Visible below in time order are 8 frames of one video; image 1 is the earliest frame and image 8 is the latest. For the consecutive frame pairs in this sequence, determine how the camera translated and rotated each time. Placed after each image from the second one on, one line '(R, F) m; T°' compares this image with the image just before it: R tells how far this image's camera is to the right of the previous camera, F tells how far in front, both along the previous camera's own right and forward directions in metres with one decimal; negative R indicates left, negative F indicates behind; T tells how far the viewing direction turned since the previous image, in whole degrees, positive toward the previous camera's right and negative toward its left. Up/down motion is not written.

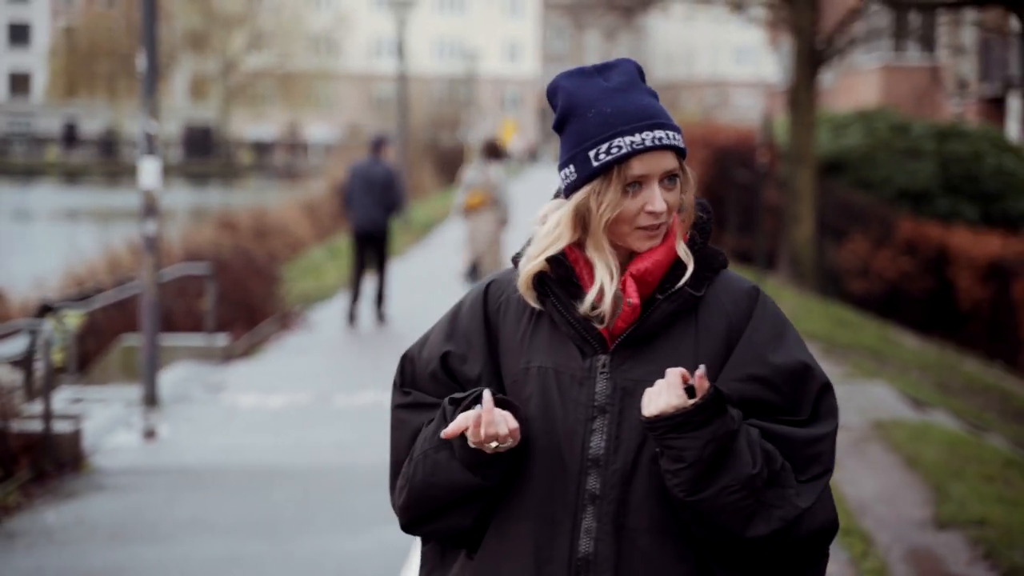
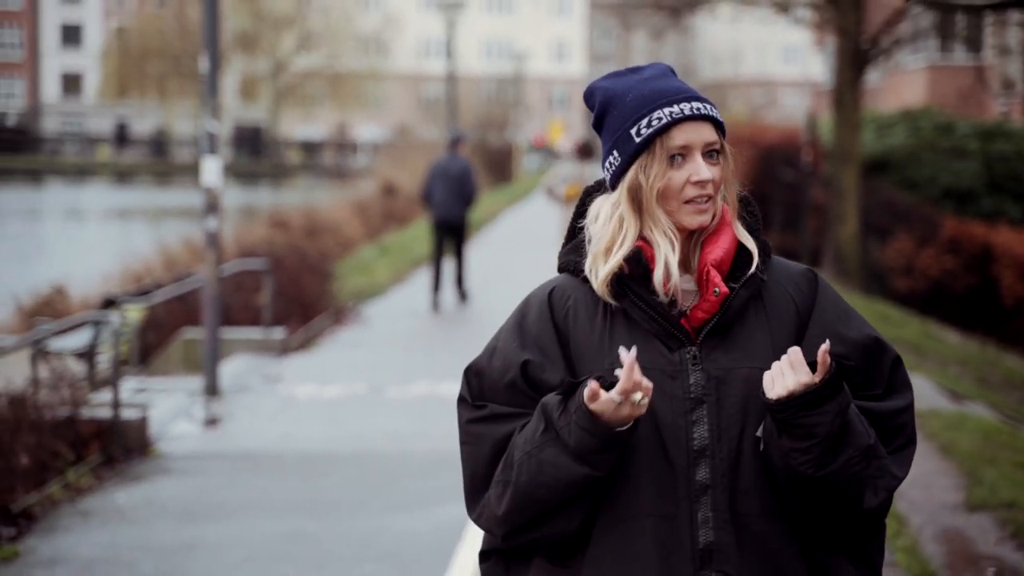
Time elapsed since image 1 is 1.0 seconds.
(0.0, -0.3) m; -2°
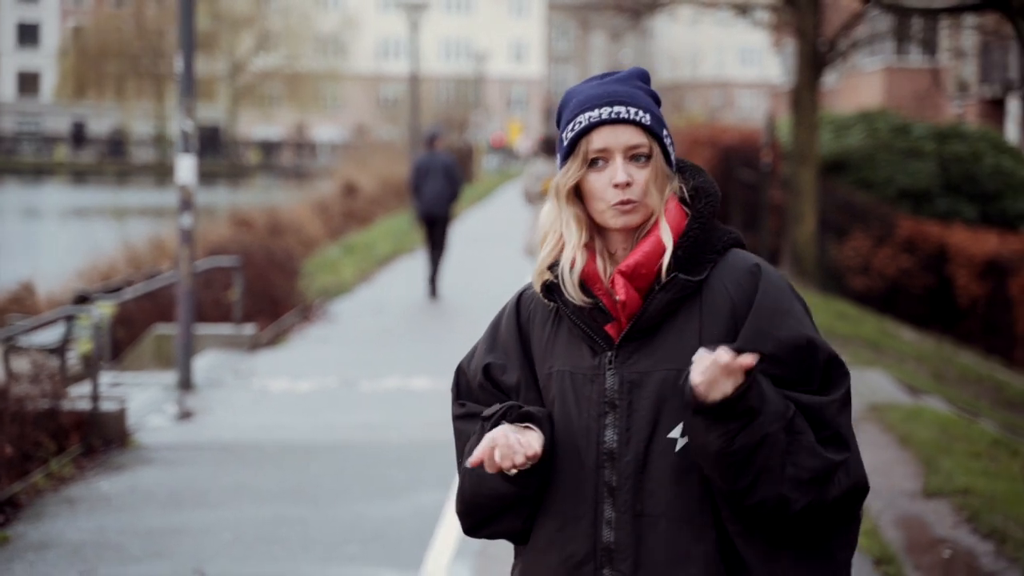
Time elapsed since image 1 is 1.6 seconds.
(-0.1, -0.2) m; +2°
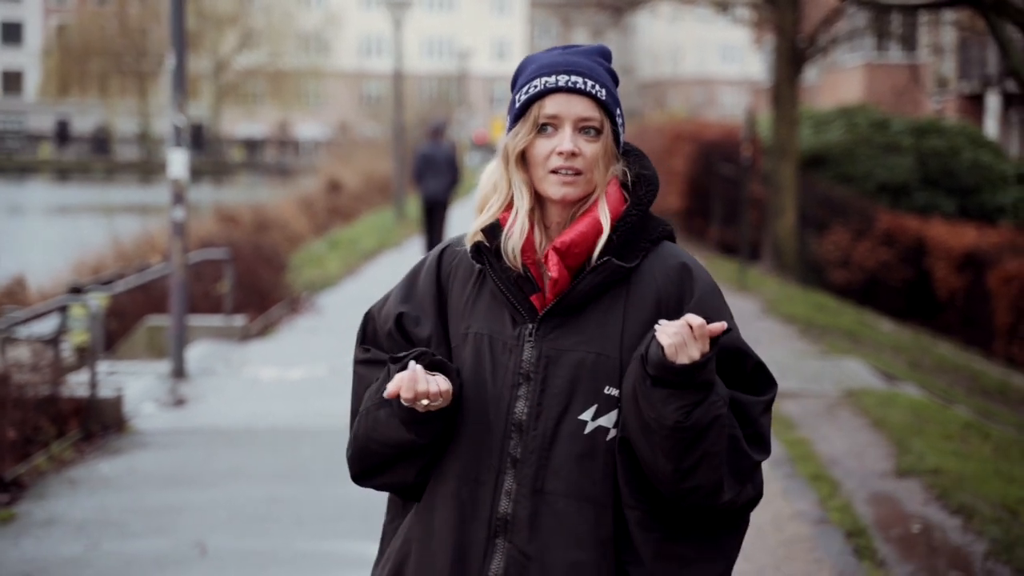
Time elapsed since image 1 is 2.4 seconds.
(0.0, -0.3) m; +1°
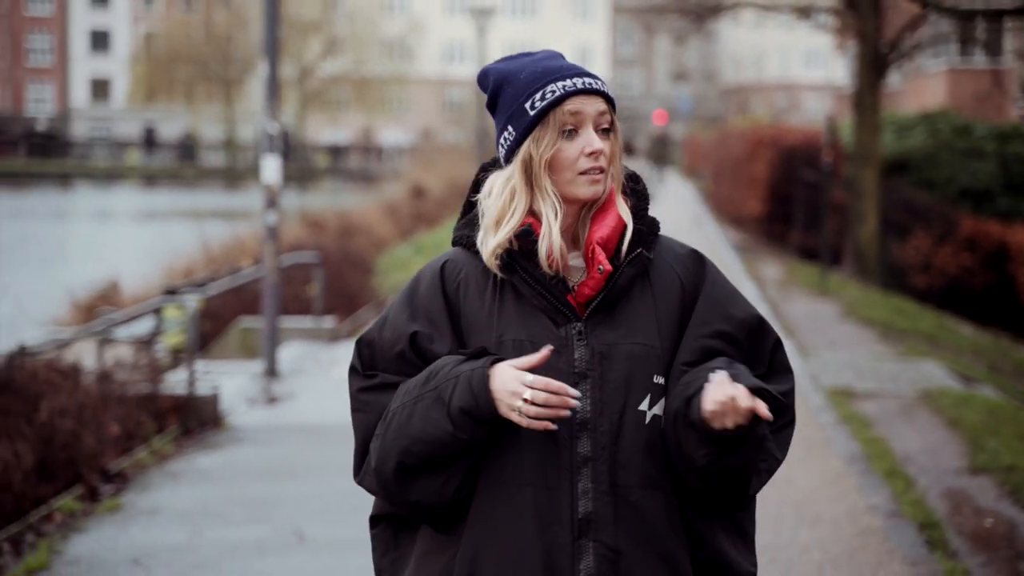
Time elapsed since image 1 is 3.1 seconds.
(0.0, -0.2) m; -3°
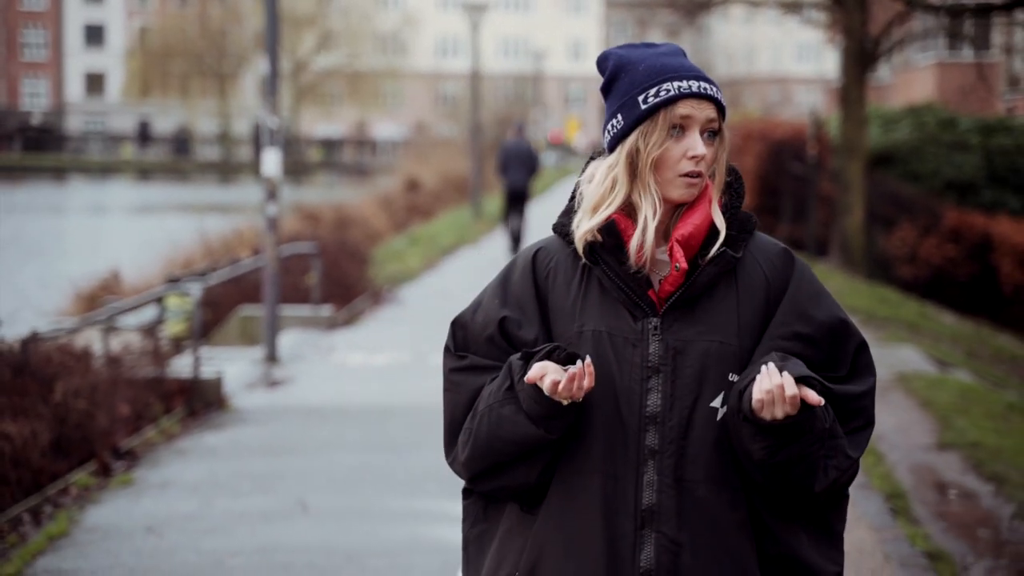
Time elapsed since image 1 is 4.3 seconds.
(0.0, -0.4) m; 0°
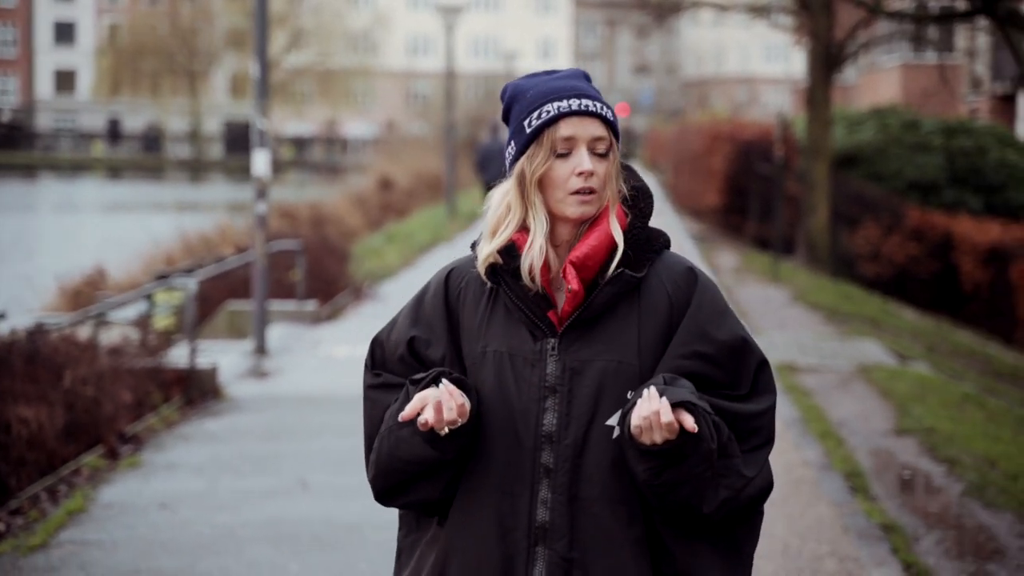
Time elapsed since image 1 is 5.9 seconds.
(-0.1, -0.5) m; +1°
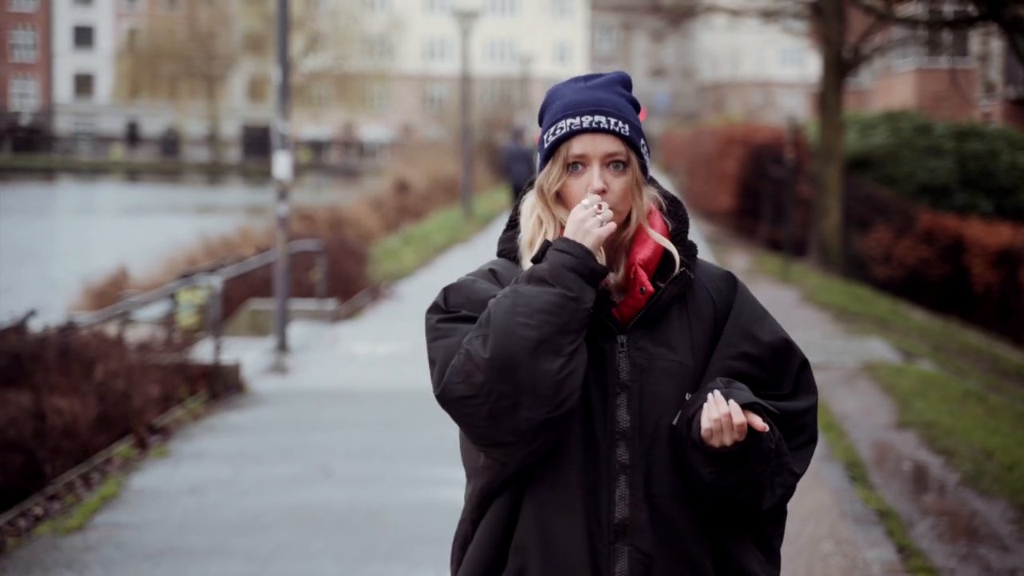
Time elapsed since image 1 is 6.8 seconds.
(0.0, -0.3) m; -1°
